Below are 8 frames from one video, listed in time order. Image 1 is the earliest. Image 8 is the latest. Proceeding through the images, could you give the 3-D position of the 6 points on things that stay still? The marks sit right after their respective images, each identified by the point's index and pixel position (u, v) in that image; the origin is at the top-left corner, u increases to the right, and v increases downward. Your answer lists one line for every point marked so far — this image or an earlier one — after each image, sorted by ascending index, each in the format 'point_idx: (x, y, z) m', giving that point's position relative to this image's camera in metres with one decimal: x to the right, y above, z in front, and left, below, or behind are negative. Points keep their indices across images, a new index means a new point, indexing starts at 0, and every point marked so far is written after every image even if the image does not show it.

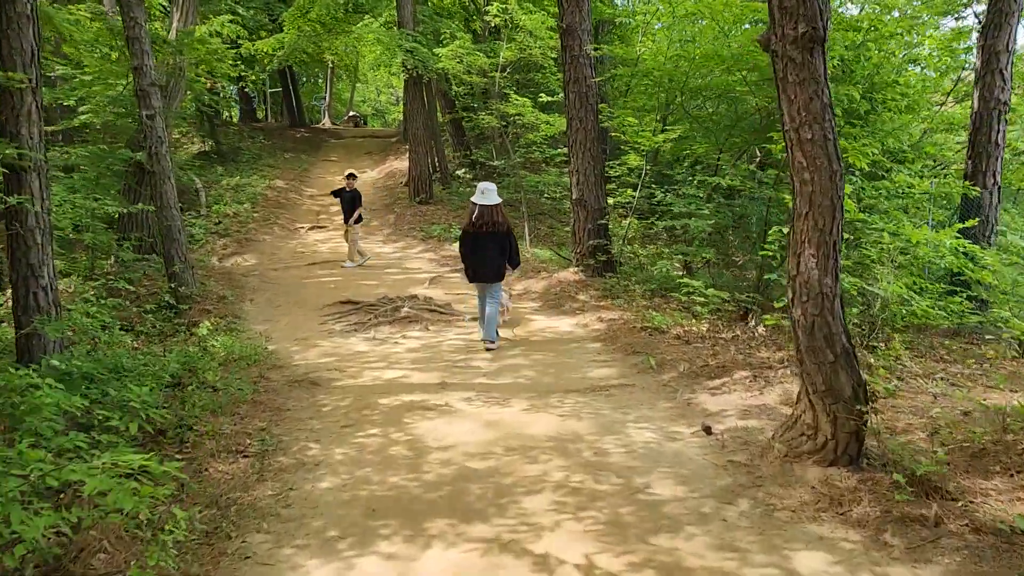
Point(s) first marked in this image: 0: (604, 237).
0: (+1.1, +0.6, +9.6) m
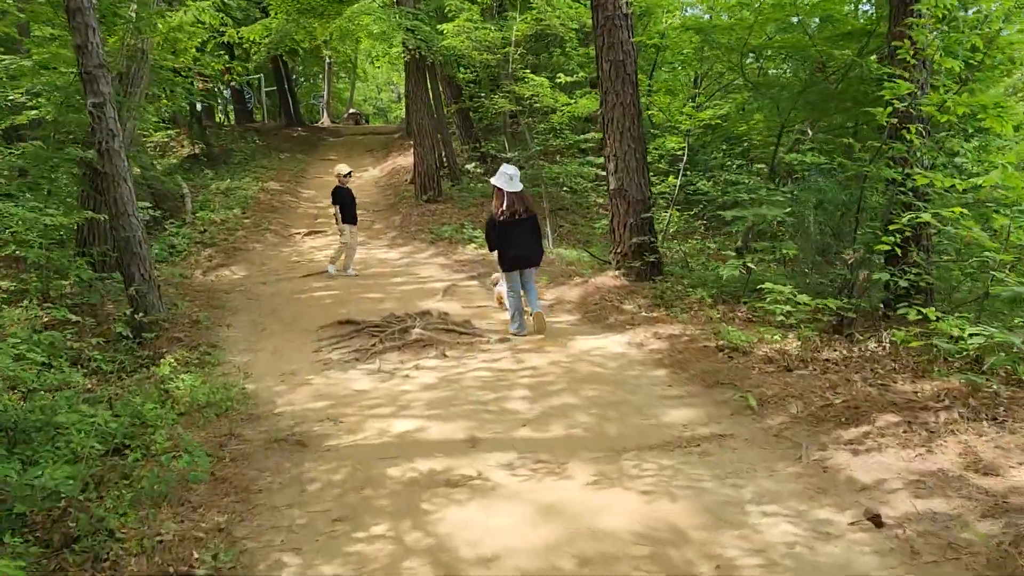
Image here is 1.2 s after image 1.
0: (+1.4, +0.6, +8.1) m
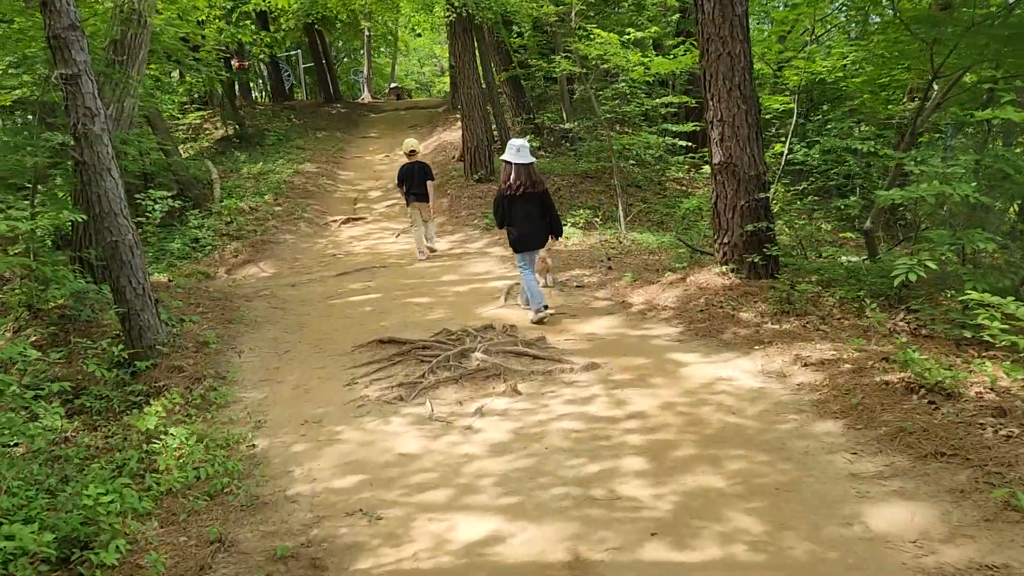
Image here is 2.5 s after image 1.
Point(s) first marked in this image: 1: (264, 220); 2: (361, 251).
0: (+2.1, +0.6, +6.4) m
1: (-3.8, +1.0, +11.8) m
2: (-2.0, +0.5, +10.2) m
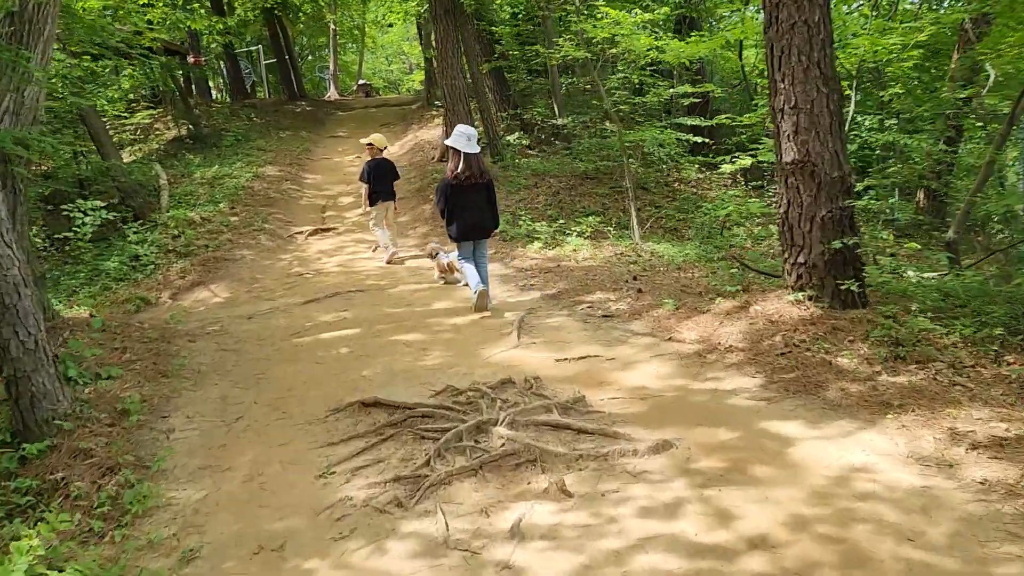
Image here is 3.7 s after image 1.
0: (+2.2, +0.4, +5.0) m
1: (-3.9, +0.7, +10.2) m
2: (-2.0, +0.2, +8.7) m
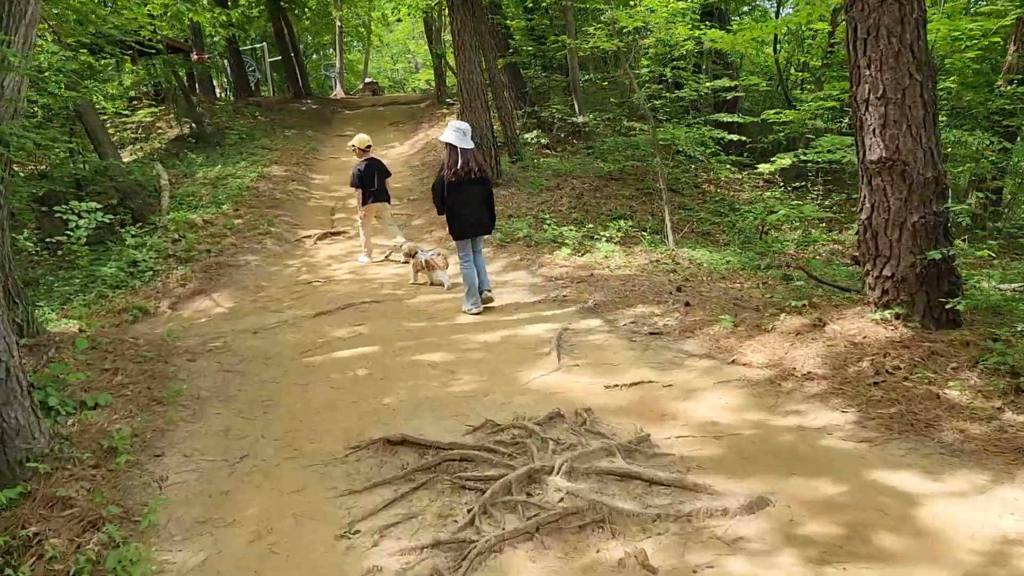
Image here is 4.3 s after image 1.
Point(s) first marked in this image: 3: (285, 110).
0: (+2.4, +0.3, +4.4) m
1: (-3.6, +0.7, +9.6) m
2: (-1.7, +0.1, +8.0) m
3: (-5.8, +4.5, +19.9) m
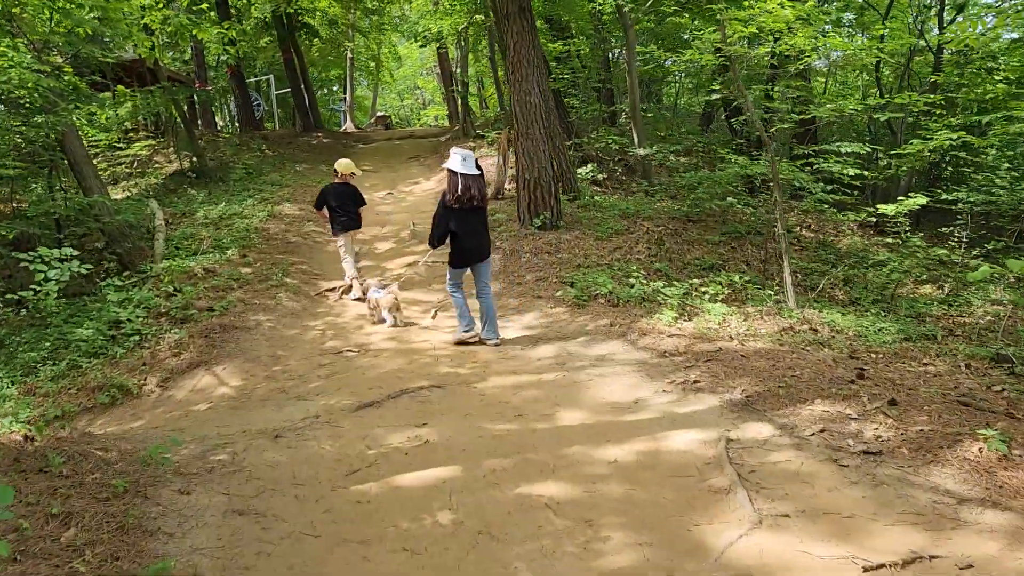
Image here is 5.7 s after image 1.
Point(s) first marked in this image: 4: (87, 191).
0: (+3.1, -0.1, +2.7) m
1: (-2.9, 0.0, +7.9) m
2: (-1.1, -0.5, +6.3) m
3: (-5.1, +3.4, +18.4) m
4: (-5.3, +1.2, +9.8) m
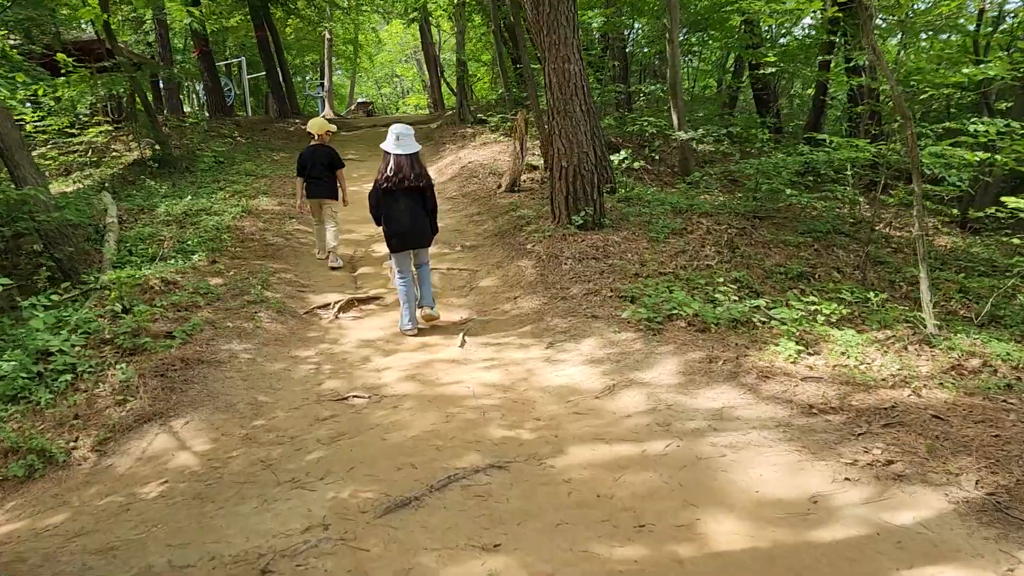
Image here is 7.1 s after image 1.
0: (+3.6, -0.3, +1.2) m
1: (-2.6, -0.1, +6.2) m
2: (-0.7, -0.6, +4.7) m
3: (-5.2, +3.4, +16.6) m
4: (-5.1, +1.1, +8.0) m
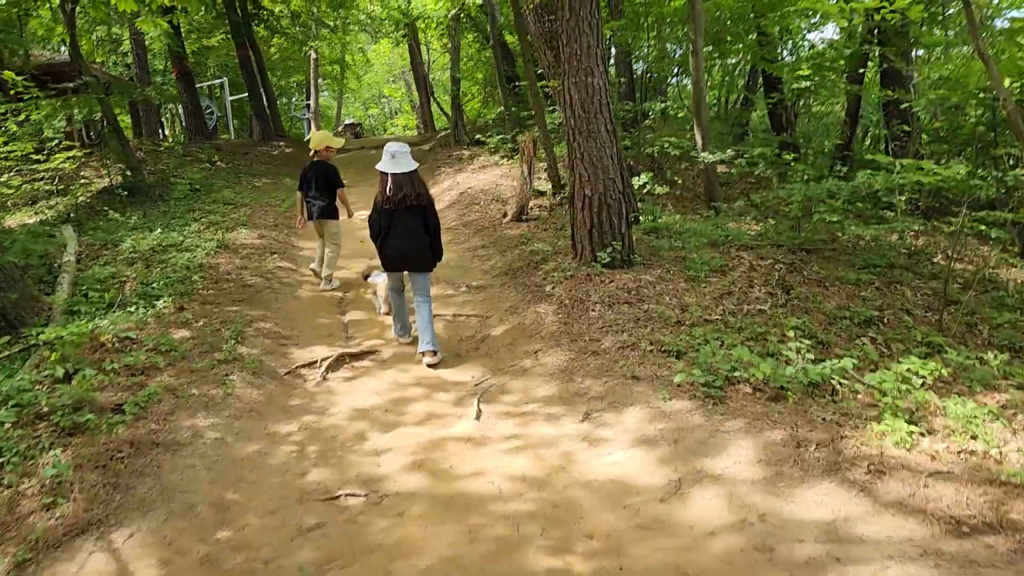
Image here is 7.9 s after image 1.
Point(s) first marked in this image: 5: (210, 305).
0: (+3.8, -0.5, +0.3) m
1: (-2.4, -0.5, +5.2) m
2: (-0.5, -0.9, +3.7) m
3: (-5.2, +2.7, +15.6) m
4: (-5.0, +0.6, +7.0) m
5: (-2.5, -0.1, +6.5) m
